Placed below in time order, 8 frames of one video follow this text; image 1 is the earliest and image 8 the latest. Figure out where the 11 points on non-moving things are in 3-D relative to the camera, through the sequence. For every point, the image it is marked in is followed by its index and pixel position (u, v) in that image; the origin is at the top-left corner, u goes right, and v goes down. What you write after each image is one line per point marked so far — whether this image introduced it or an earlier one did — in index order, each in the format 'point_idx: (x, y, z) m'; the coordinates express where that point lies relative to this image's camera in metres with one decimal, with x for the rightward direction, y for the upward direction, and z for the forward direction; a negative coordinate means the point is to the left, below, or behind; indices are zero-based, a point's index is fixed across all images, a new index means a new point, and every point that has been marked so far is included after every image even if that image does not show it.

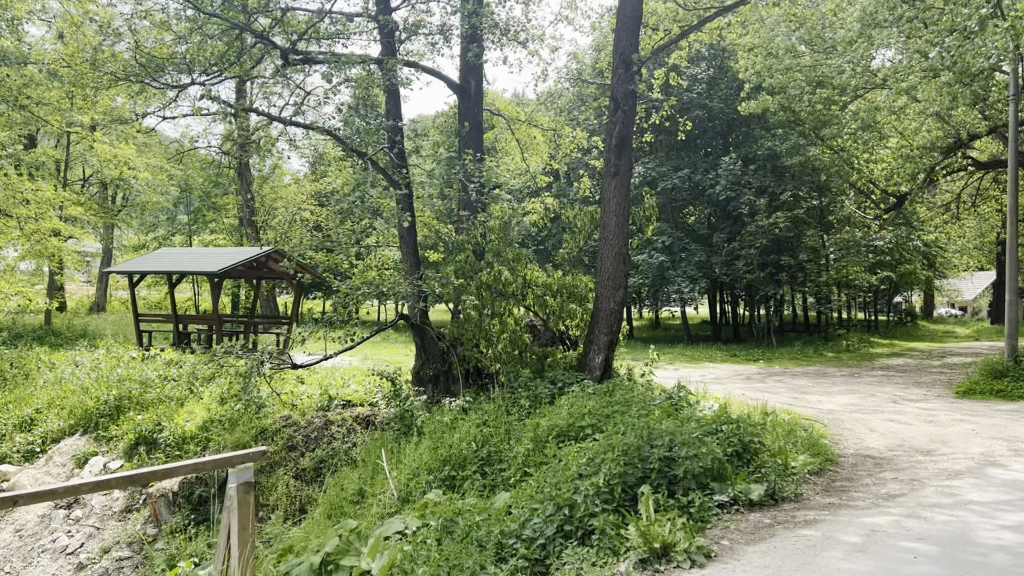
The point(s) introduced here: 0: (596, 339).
0: (+0.9, -0.5, +9.3) m
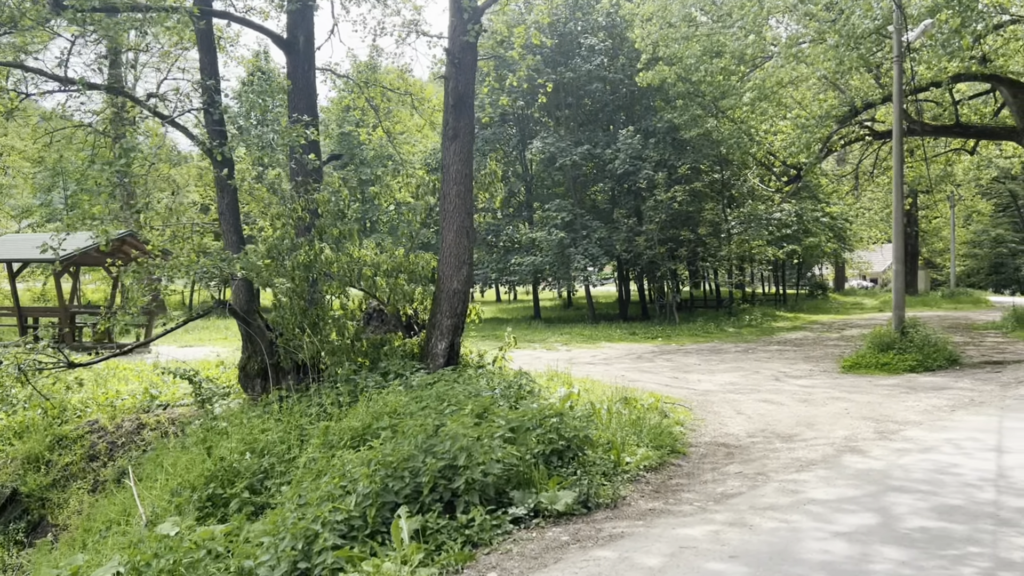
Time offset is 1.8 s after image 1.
0: (-0.7, -0.3, +8.3) m
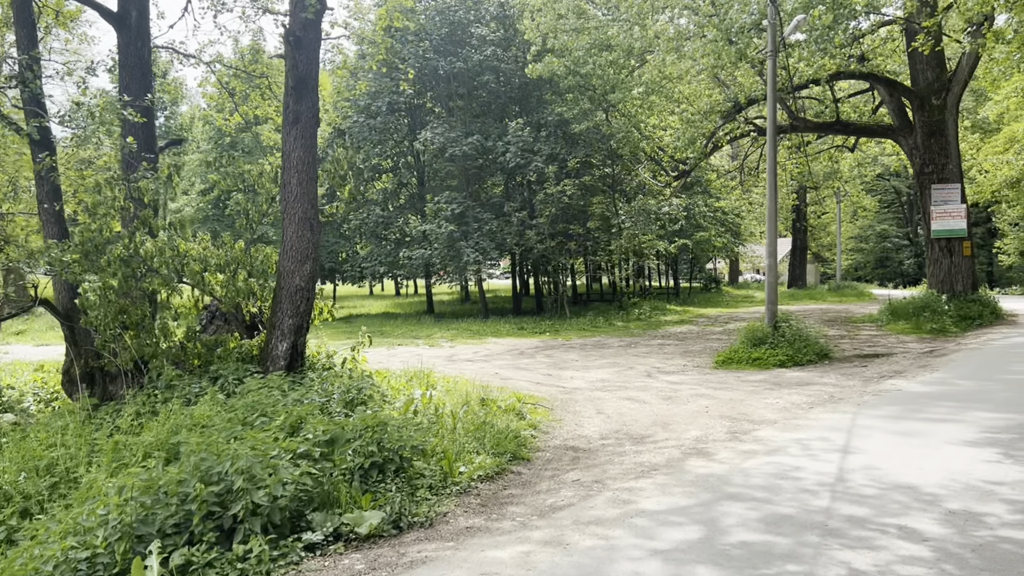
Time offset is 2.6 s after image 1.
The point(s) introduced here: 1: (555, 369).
0: (-2.1, -0.3, +7.7) m
1: (+0.6, -1.2, +12.6) m
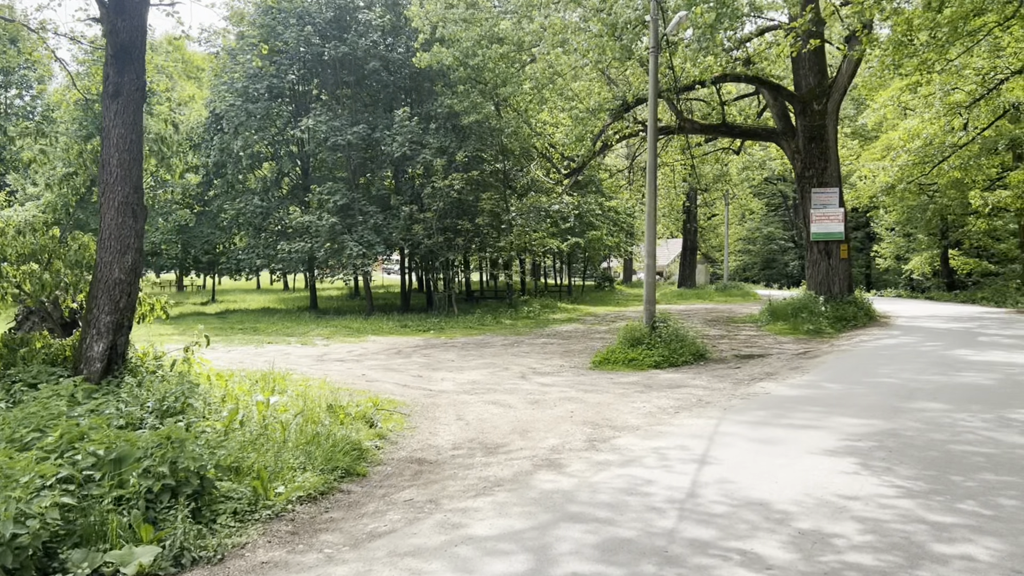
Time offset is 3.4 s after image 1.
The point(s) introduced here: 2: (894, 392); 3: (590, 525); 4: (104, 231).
0: (-3.3, -0.3, +6.9) m
1: (-1.2, -1.1, +12.0) m
2: (+4.0, -1.1, +9.1) m
3: (+0.4, -1.2, +4.5) m
4: (-3.2, +0.4, +6.9) m
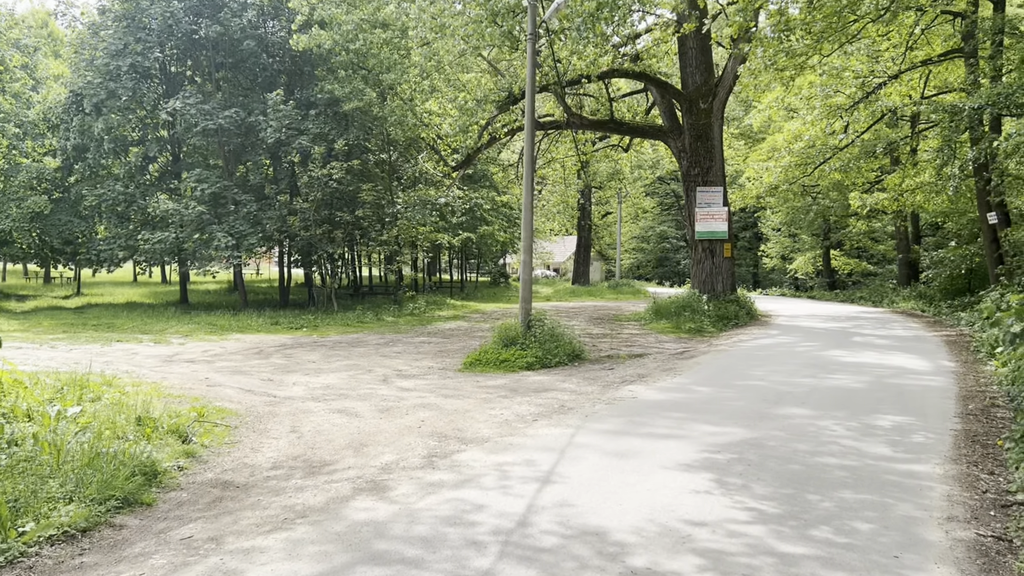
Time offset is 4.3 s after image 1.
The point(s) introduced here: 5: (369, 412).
0: (-4.4, -0.2, +5.8) m
1: (-2.9, -1.1, +11.1) m
2: (+2.5, -1.1, +8.8) m
3: (-0.5, -1.2, +3.8) m
4: (-4.3, +0.5, +5.8) m
5: (-1.3, -1.1, +7.9) m
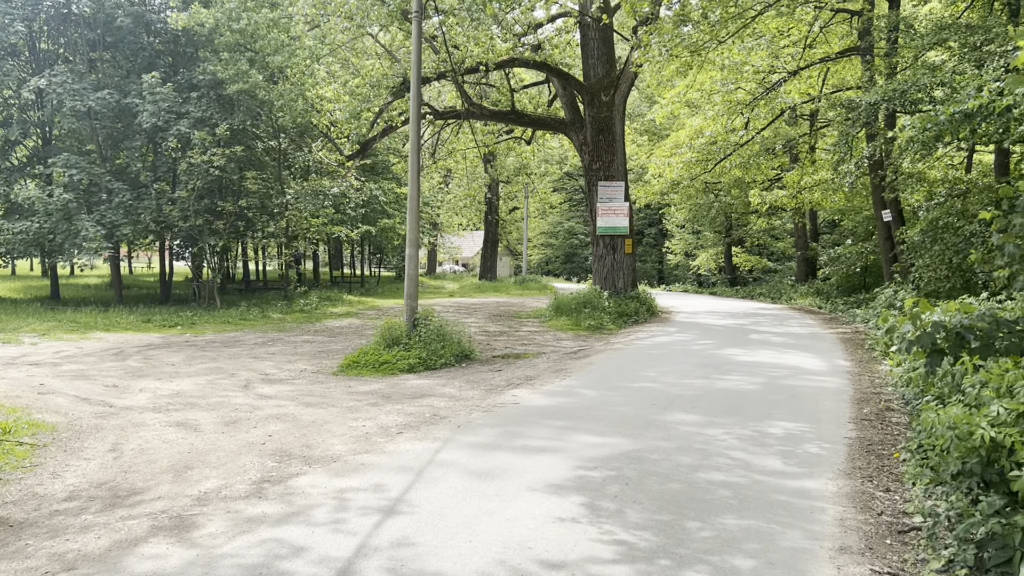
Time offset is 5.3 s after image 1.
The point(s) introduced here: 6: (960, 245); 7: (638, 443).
0: (-5.3, -0.2, +4.5) m
1: (-4.3, -1.0, +10.0) m
2: (+1.3, -1.0, +8.2) m
3: (-1.2, -1.2, +3.0) m
4: (-5.2, +0.5, +4.6) m
5: (-2.4, -1.1, +7.0) m
6: (+7.2, +0.7, +14.3) m
7: (+0.9, -1.1, +6.3) m
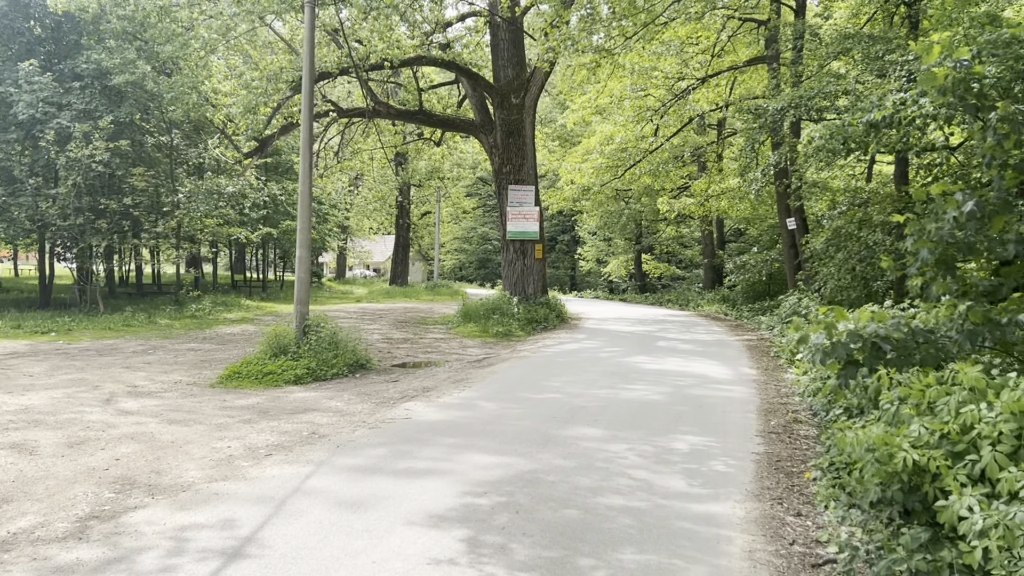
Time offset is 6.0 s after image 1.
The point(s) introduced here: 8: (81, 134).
0: (-5.8, -0.2, +3.4) m
1: (-5.4, -1.0, +8.9) m
2: (+0.4, -1.1, +7.7) m
3: (-1.6, -1.2, +2.2) m
4: (-5.7, +0.5, +3.5) m
5: (-3.2, -1.1, +6.1) m
6: (+5.7, +0.6, +14.3) m
7: (+0.1, -1.1, +5.8) m
8: (-9.3, +3.3, +19.1) m
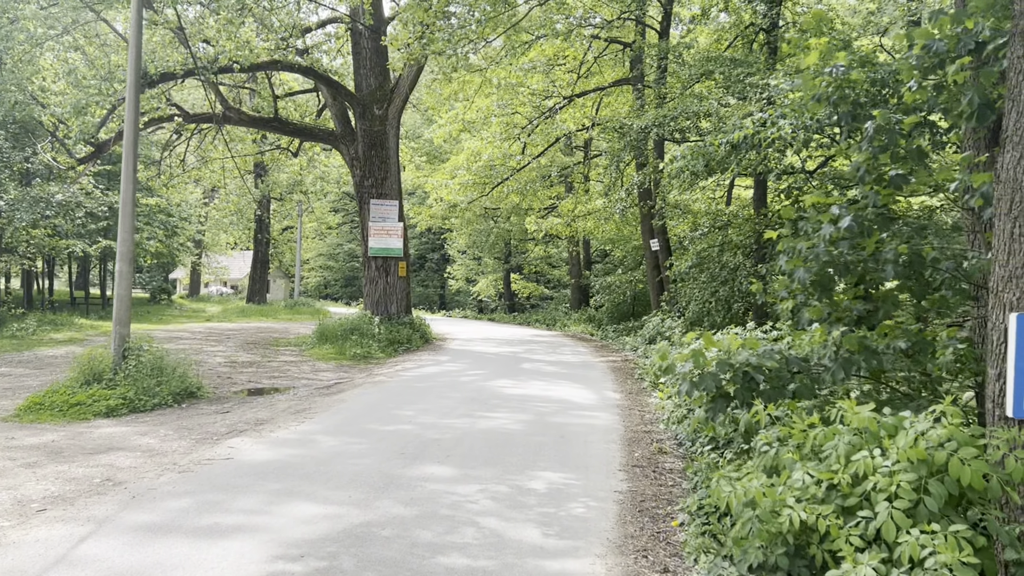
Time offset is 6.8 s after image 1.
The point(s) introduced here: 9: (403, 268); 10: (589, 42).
0: (-6.4, -0.2, +1.8) m
1: (-6.7, -1.2, +7.3) m
2: (-0.9, -1.3, +6.9) m
3: (-2.0, -1.2, +1.2) m
4: (-6.3, +0.5, +1.9) m
5: (-4.1, -1.2, +4.8) m
6: (+3.4, +0.2, +14.3) m
7: (-0.8, -1.3, +5.0) m
8: (-12.1, +3.0, +16.9) m
9: (-2.4, +0.4, +19.3) m
10: (+1.6, +5.3, +18.7) m
